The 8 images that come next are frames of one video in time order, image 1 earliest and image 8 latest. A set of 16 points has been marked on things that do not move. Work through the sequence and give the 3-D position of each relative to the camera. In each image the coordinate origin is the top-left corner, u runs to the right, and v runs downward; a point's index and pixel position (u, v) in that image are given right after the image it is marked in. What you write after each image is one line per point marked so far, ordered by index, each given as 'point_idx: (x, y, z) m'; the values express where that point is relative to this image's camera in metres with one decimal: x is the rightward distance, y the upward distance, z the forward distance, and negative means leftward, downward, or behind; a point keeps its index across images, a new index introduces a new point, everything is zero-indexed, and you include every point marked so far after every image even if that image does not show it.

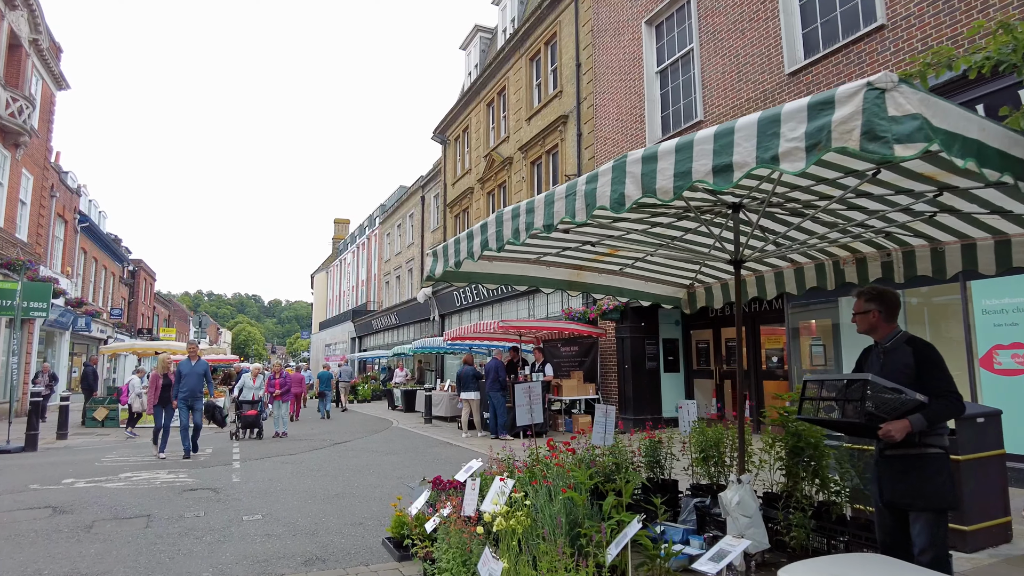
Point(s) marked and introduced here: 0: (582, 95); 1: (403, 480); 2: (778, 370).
0: (+1.8, +4.8, +15.3) m
1: (-1.4, -2.4, +7.6) m
2: (+4.9, -1.5, +11.2) m
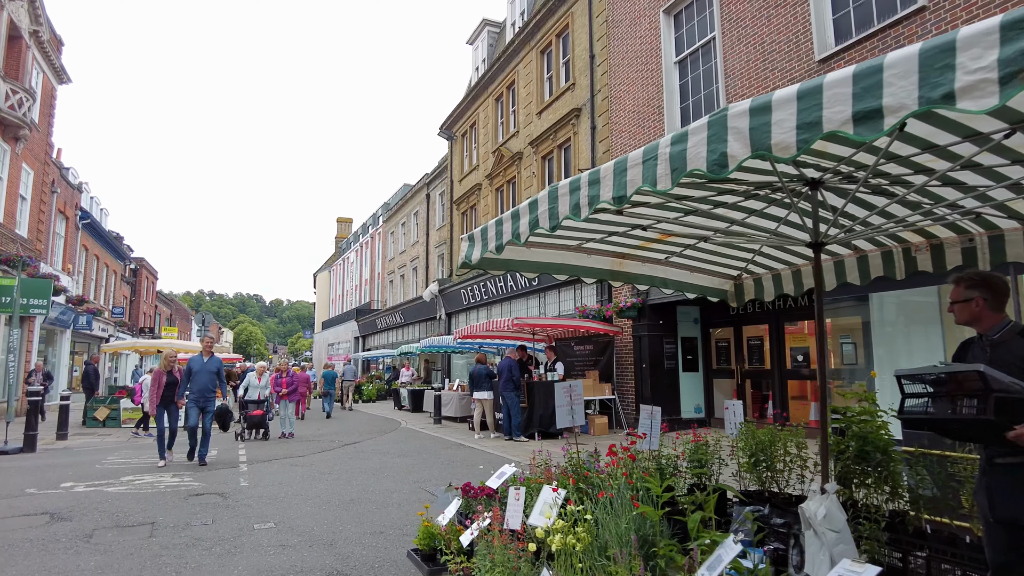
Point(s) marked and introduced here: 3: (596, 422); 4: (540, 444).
0: (+2.1, +4.9, +14.9) m
1: (-1.1, -2.3, +7.2) m
2: (+5.2, -1.4, +10.8) m
3: (+1.7, -2.7, +12.2) m
4: (+0.5, -2.8, +11.0) m
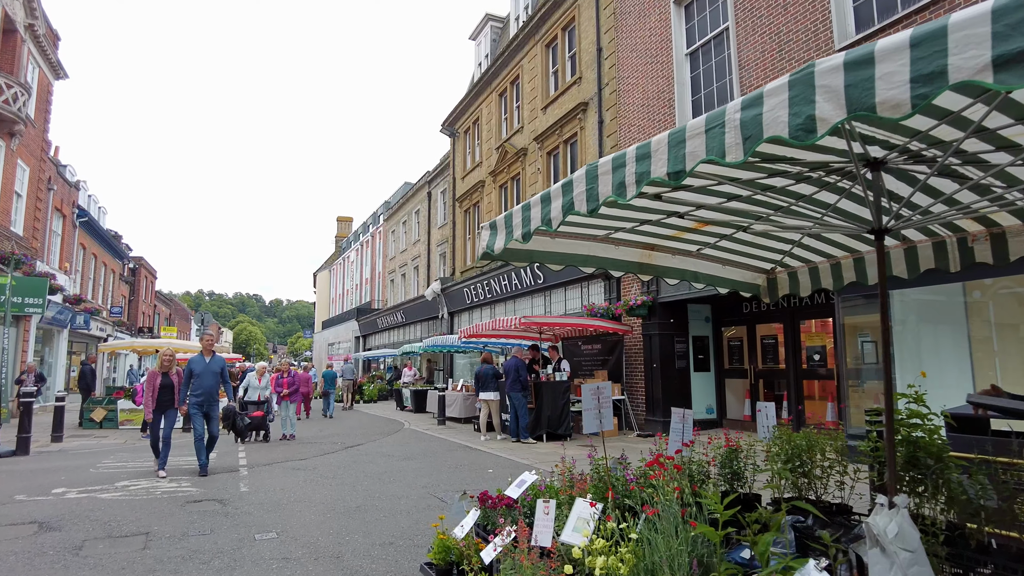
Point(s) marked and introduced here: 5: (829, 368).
0: (+2.2, +5.0, +14.6) m
1: (-0.9, -2.3, +6.8) m
2: (+5.3, -1.4, +10.5) m
3: (+1.8, -2.7, +11.9) m
4: (+0.6, -2.8, +10.7) m
5: (+5.4, -1.3, +10.4) m
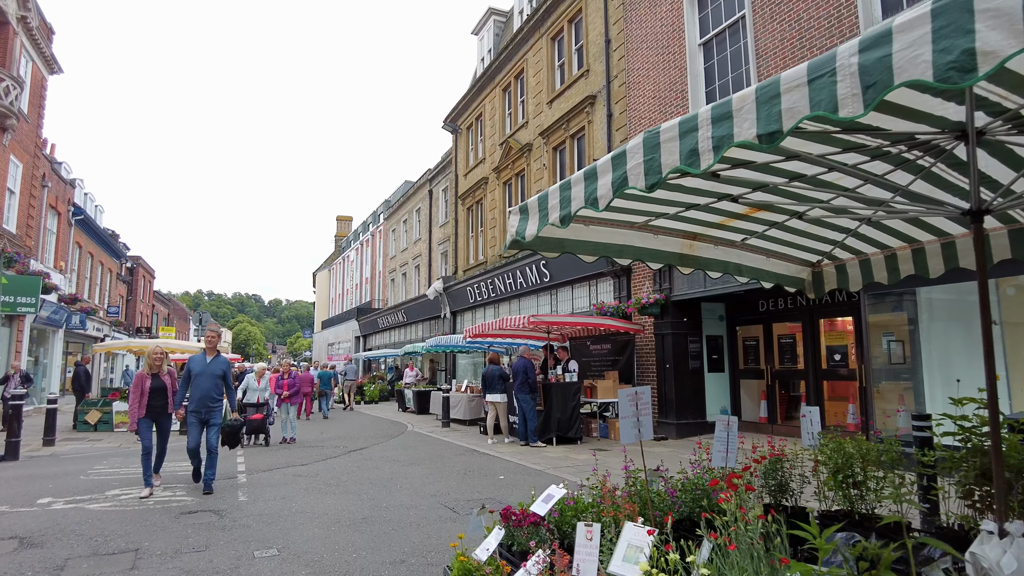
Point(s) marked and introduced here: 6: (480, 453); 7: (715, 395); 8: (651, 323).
0: (+2.3, +5.0, +14.2) m
1: (-0.8, -2.2, +6.4) m
2: (+5.5, -1.3, +10.1) m
3: (+2.0, -2.6, +11.5) m
4: (+0.8, -2.7, +10.3) m
5: (+5.5, -1.3, +10.0) m
6: (-0.5, -2.7, +10.1) m
7: (+4.0, -2.1, +12.0) m
8: (+2.8, -0.7, +12.1) m
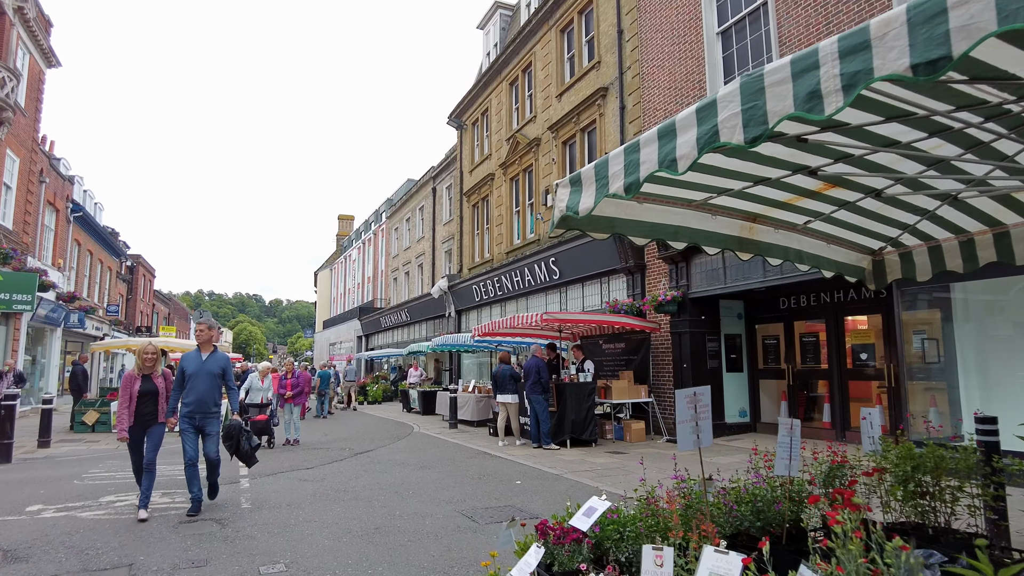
0: (+2.6, +5.1, +13.8) m
1: (-0.6, -2.2, +6.0) m
2: (+5.7, -1.3, +9.7) m
3: (+2.2, -2.6, +11.1) m
4: (+1.0, -2.7, +9.9) m
5: (+5.8, -1.2, +9.6) m
6: (-0.3, -2.7, +9.7) m
7: (+4.2, -2.1, +11.6) m
8: (+3.0, -0.6, +11.7) m
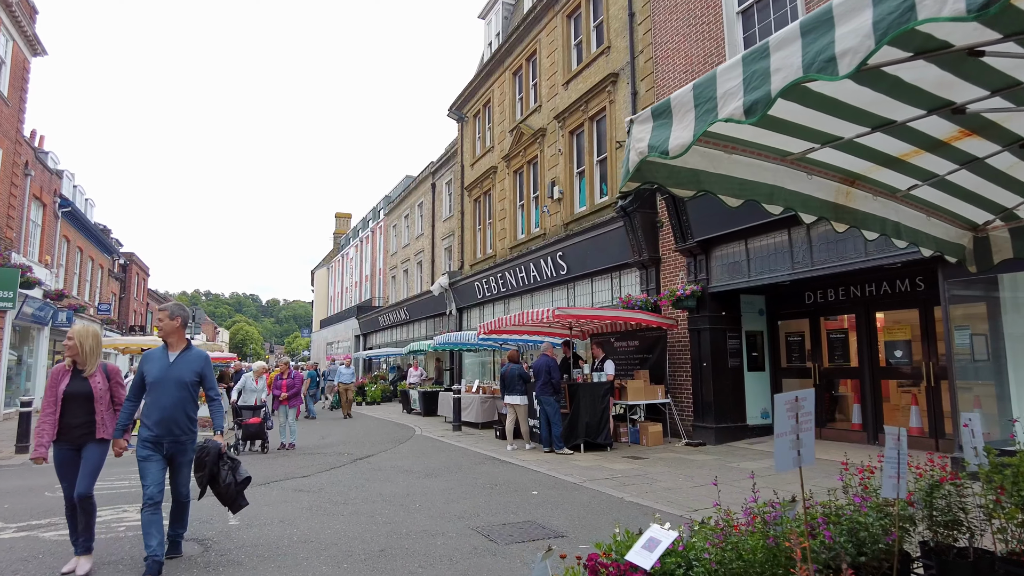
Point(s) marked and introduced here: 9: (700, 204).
0: (+2.7, +5.2, +13.1) m
1: (-0.4, -2.1, +5.4) m
2: (+5.8, -1.2, +9.1) m
3: (+2.3, -2.4, +10.4) m
4: (+1.2, -2.6, +9.2) m
5: (+5.9, -1.1, +8.9) m
6: (-0.2, -2.6, +9.0) m
7: (+4.4, -1.9, +10.9) m
8: (+3.1, -0.5, +11.1) m
9: (+3.3, +1.5, +10.5) m
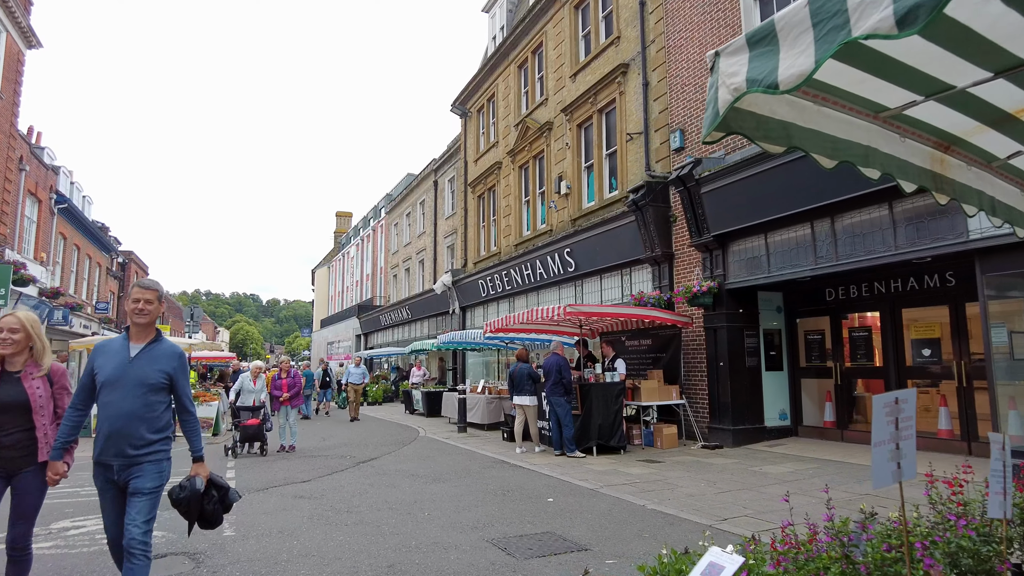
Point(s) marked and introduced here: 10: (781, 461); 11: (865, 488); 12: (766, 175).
0: (+2.9, +5.2, +12.7) m
1: (-0.2, -2.0, +5.0) m
2: (+6.0, -1.1, +8.7) m
3: (+2.5, -2.4, +10.0) m
4: (+1.3, -2.5, +8.8) m
5: (+6.1, -1.1, +8.5) m
6: (0.0, -2.5, +8.6) m
7: (+4.5, -1.9, +10.5) m
8: (+3.3, -0.5, +10.6) m
9: (+3.4, +1.5, +10.1) m
10: (+3.8, -2.4, +8.6) m
11: (+3.8, -2.2, +6.6) m
12: (+3.9, +1.7, +9.3) m
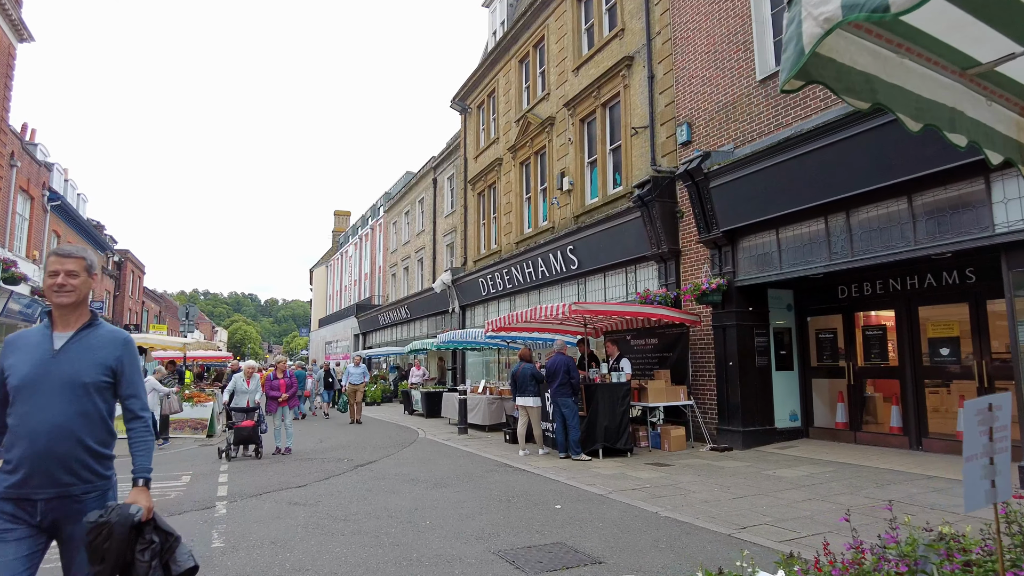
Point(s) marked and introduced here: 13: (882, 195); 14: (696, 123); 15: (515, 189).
0: (+2.9, +5.3, +12.4) m
1: (-0.2, -2.0, +4.7) m
2: (+6.0, -1.1, +8.4) m
3: (+2.5, -2.3, +9.7) m
4: (+1.4, -2.5, +8.5) m
5: (+6.1, -1.0, +8.2) m
6: (0.0, -2.5, +8.3) m
7: (+4.6, -1.8, +10.2) m
8: (+3.3, -0.4, +10.3) m
9: (+3.5, +1.6, +9.8) m
10: (+3.8, -2.4, +8.3) m
11: (+3.9, -2.1, +6.3) m
12: (+3.9, +1.8, +9.0) m
13: (+4.8, +1.2, +7.9) m
14: (+3.4, +3.0, +11.1) m
15: (+0.1, +2.9, +18.2) m
